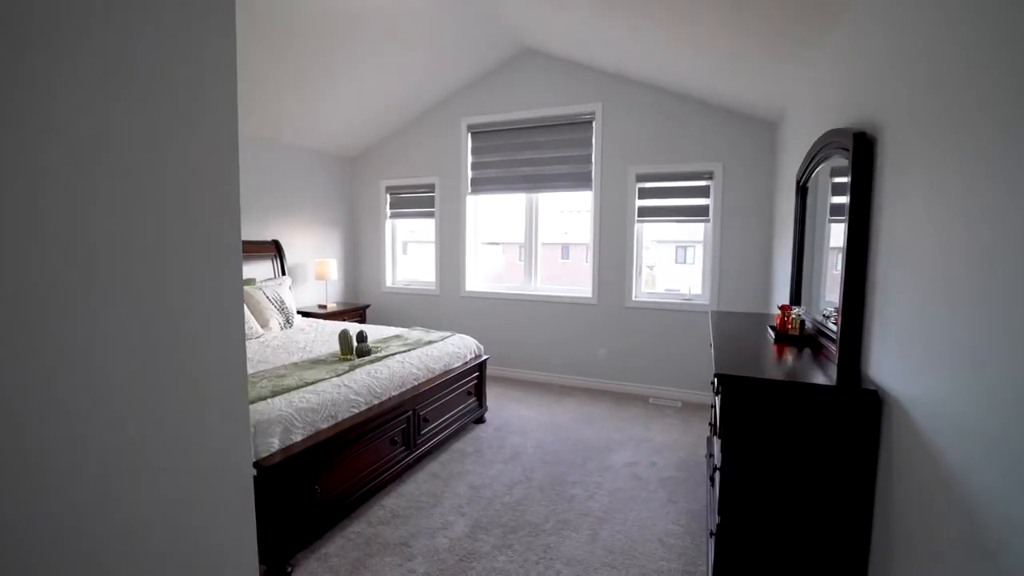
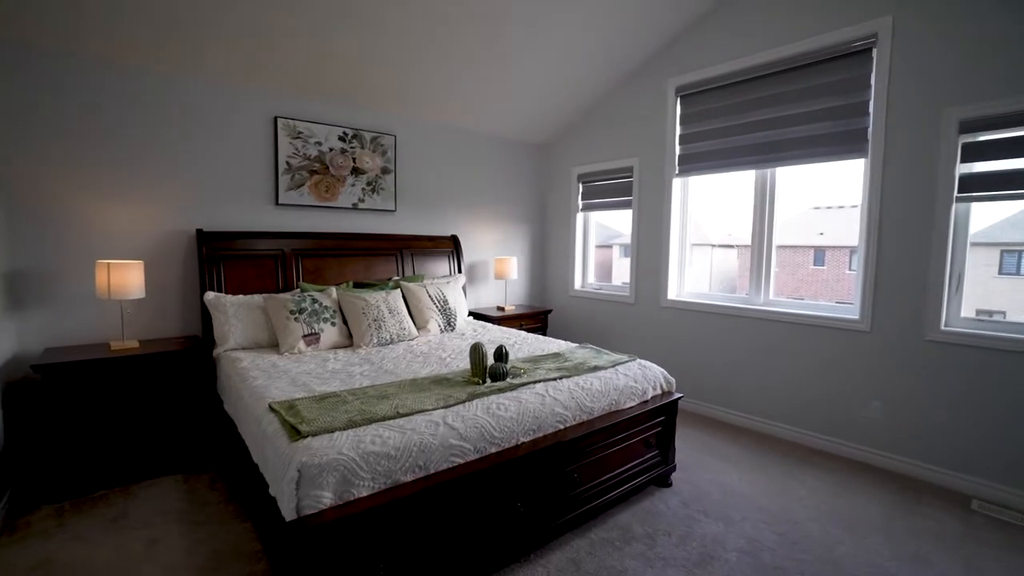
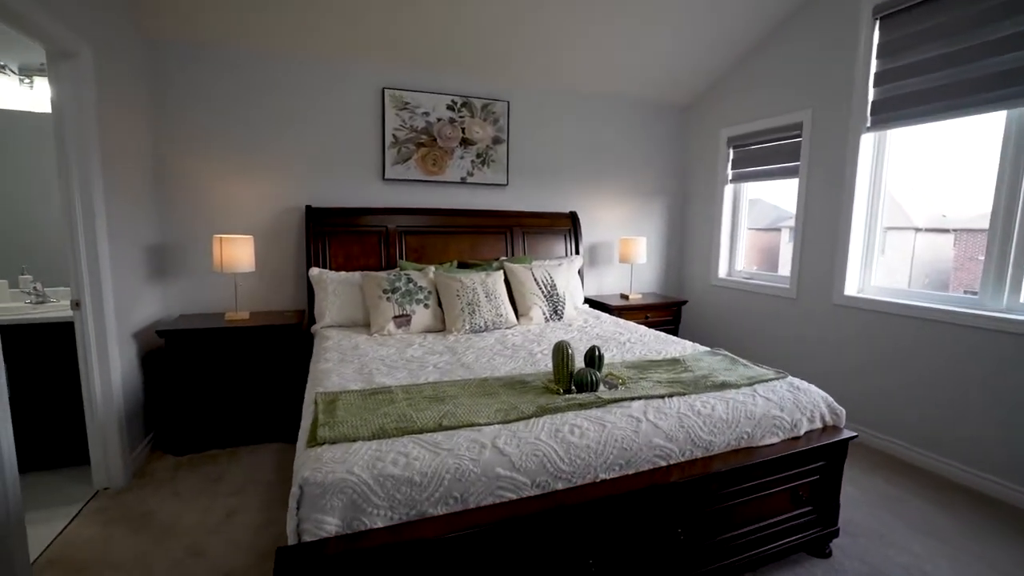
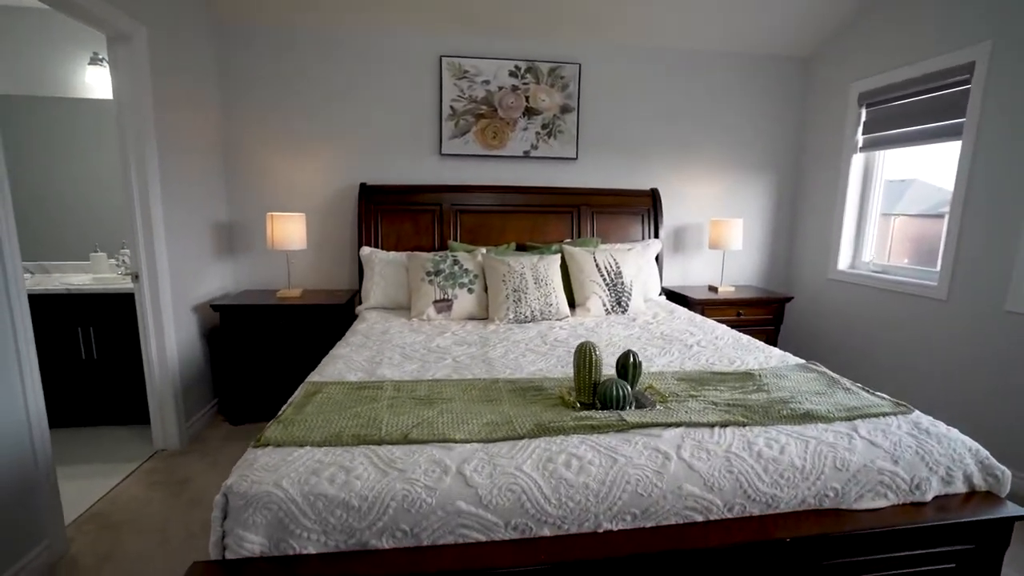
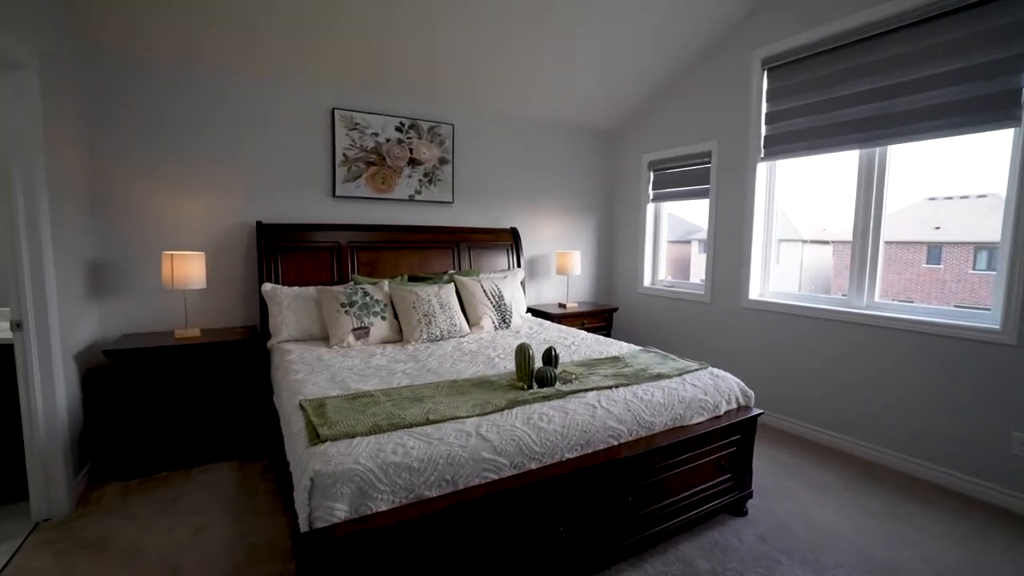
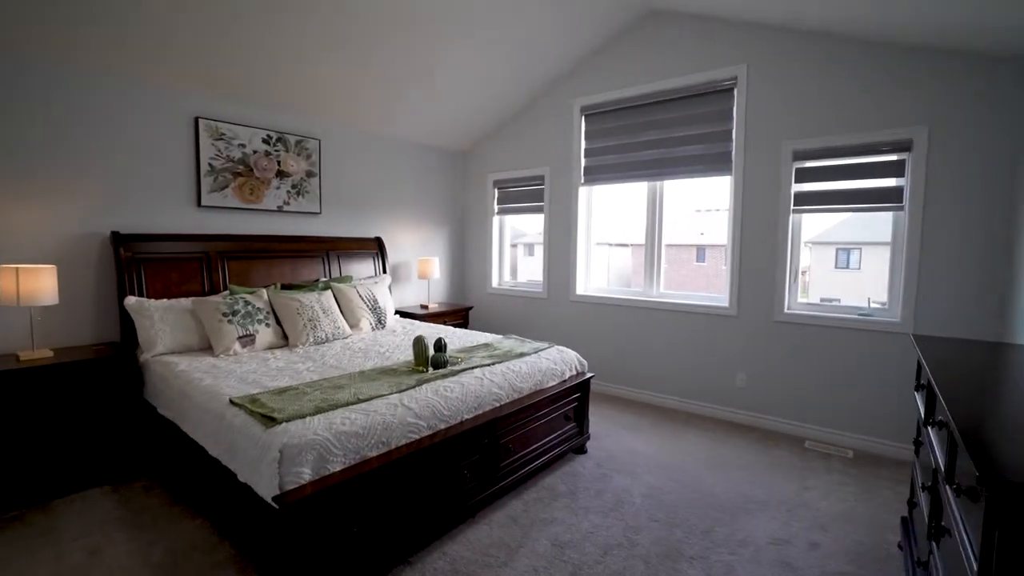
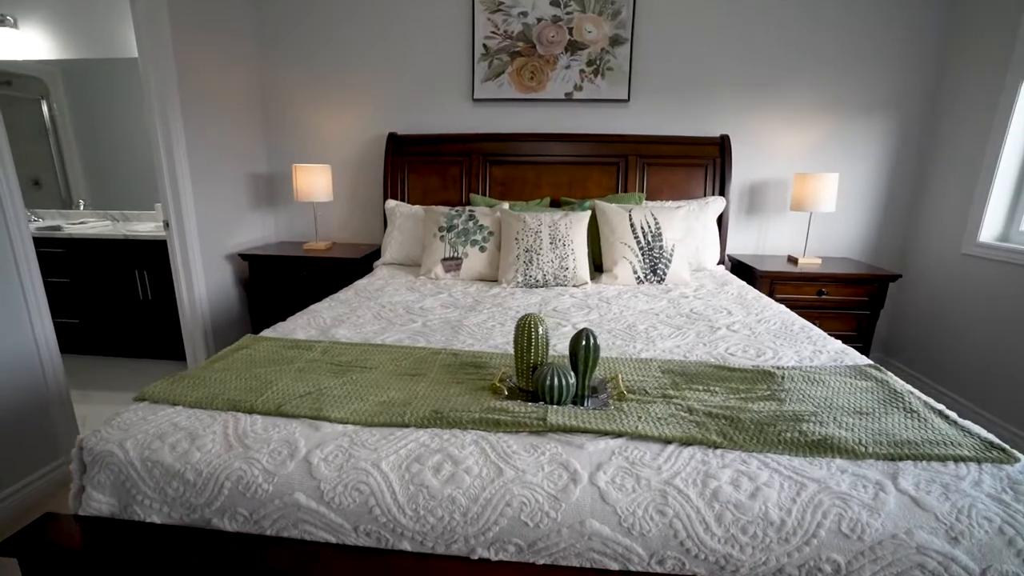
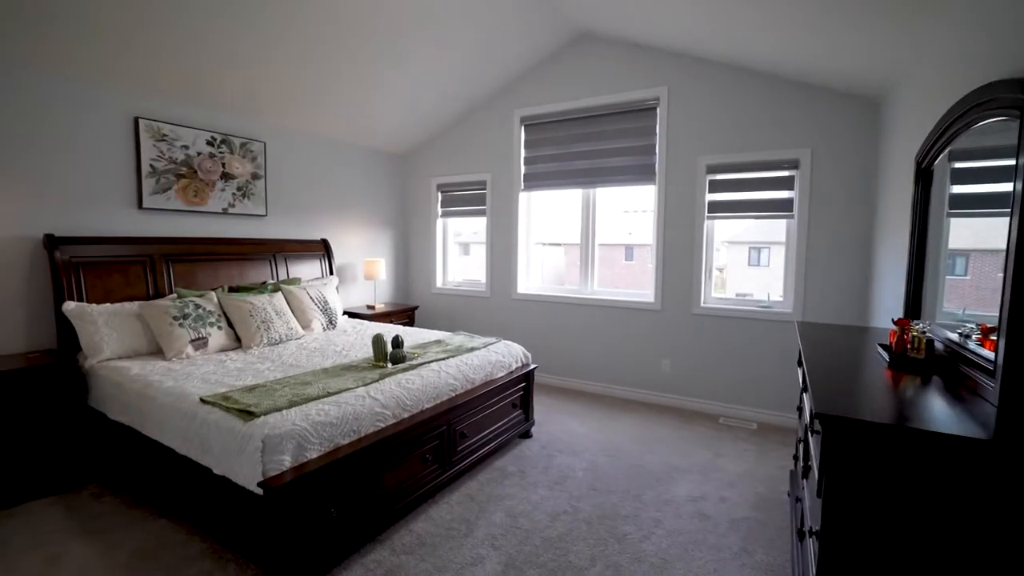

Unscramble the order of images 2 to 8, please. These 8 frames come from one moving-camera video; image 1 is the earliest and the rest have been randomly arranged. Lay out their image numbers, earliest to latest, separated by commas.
8, 6, 2, 5, 3, 4, 7
